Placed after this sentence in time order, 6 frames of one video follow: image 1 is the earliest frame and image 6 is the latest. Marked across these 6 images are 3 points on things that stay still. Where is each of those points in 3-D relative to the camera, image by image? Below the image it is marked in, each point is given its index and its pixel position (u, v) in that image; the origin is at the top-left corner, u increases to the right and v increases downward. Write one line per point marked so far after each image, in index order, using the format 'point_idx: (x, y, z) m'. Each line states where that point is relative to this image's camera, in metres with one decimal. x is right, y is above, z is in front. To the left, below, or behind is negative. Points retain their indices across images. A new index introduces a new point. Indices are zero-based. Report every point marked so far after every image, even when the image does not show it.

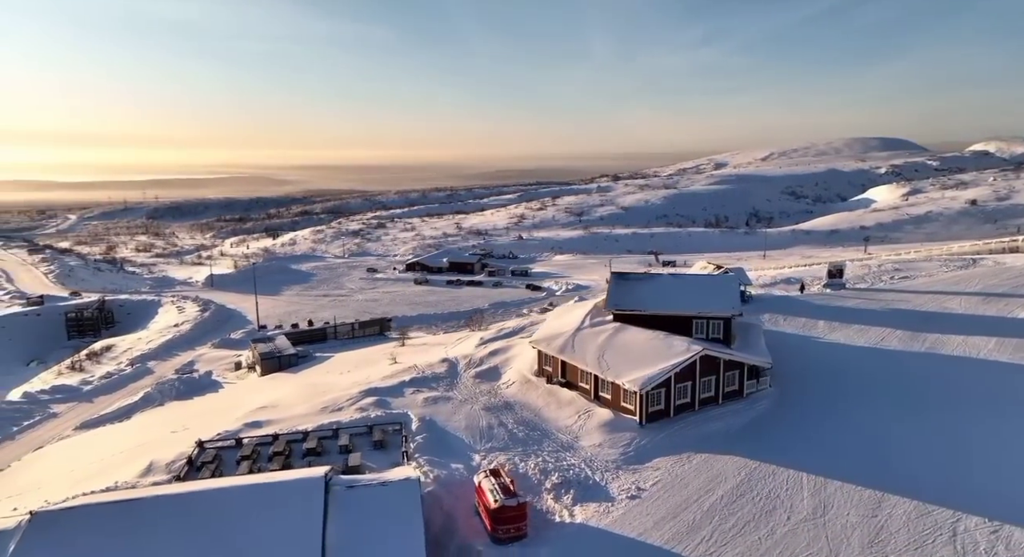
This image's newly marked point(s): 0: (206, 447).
0: (-9.1, -5.0, +17.8) m
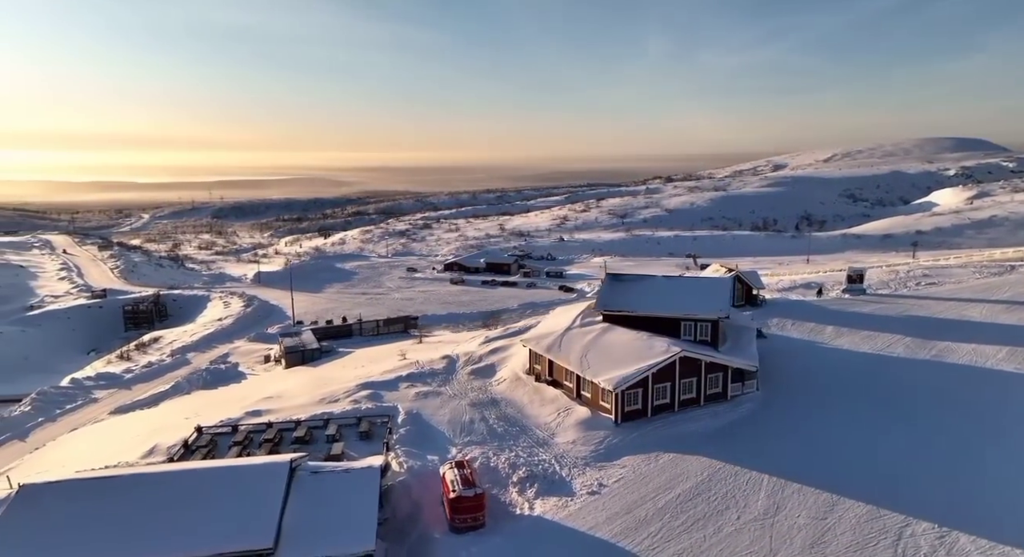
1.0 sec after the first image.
0: (-9.7, -4.9, +18.9) m
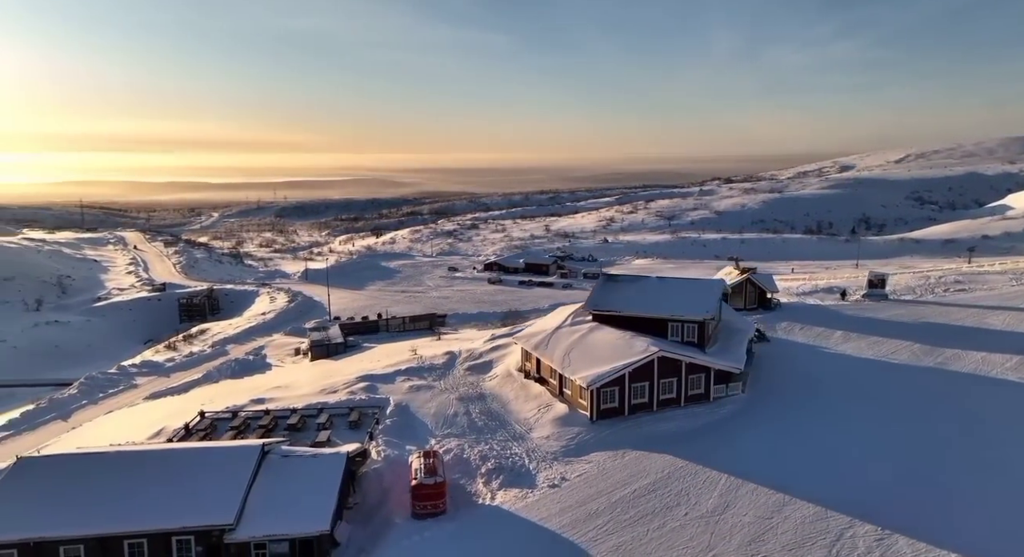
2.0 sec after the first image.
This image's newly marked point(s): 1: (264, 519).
0: (-10.3, -4.6, +20.1) m
1: (-5.2, -5.1, +12.6) m
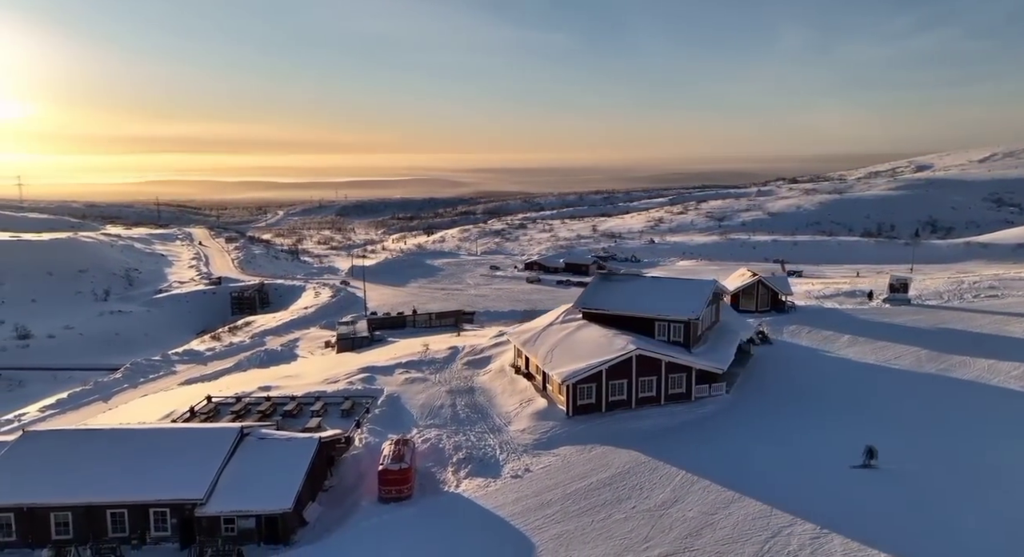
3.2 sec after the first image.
0: (-10.8, -4.4, +21.5) m
1: (-6.3, -4.9, +13.5) m
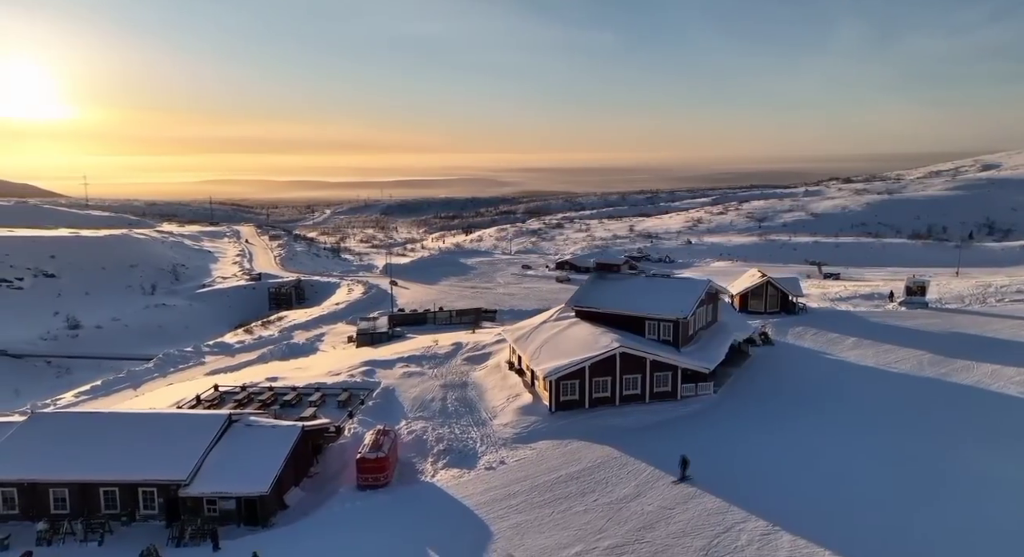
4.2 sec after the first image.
0: (-11.0, -4.2, +22.5) m
1: (-7.1, -4.7, +14.3) m
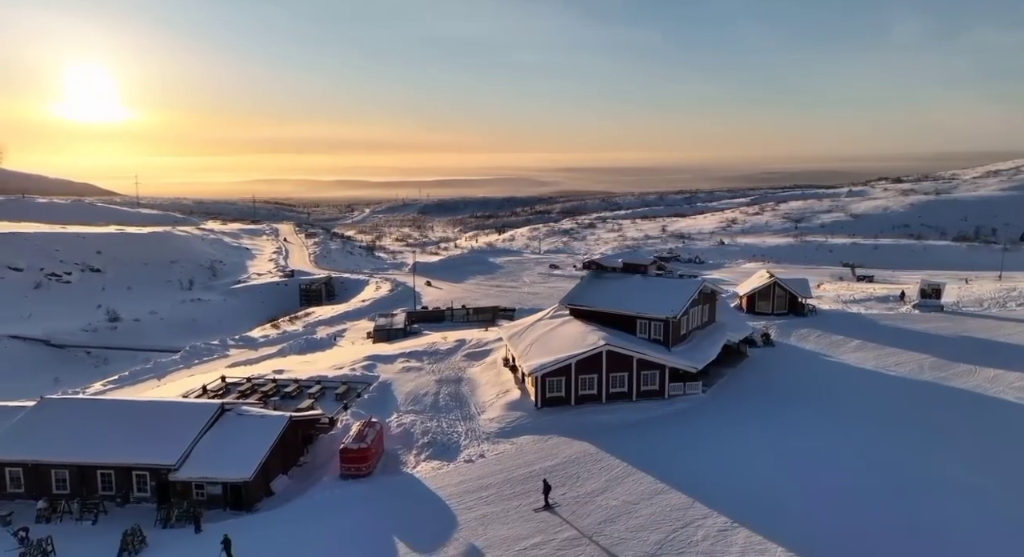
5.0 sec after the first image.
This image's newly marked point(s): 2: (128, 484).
0: (-11.2, -4.0, +23.4) m
1: (-7.7, -4.6, +15.0) m
2: (-9.6, -5.1, +15.0) m
